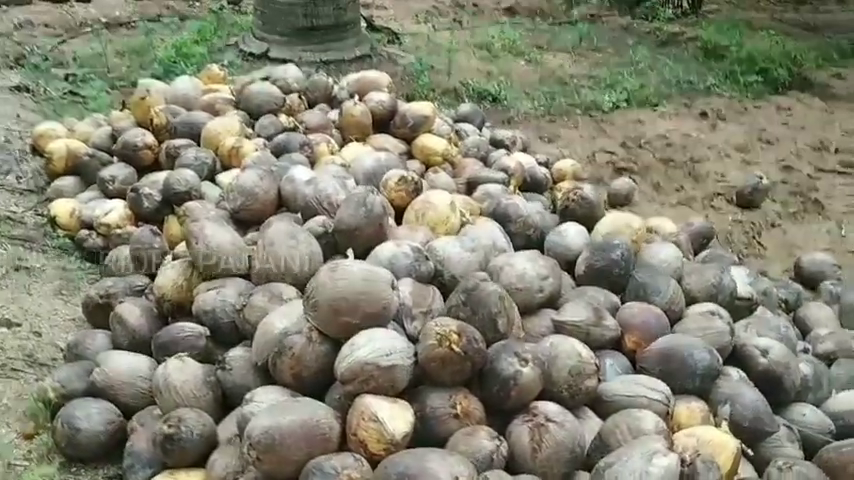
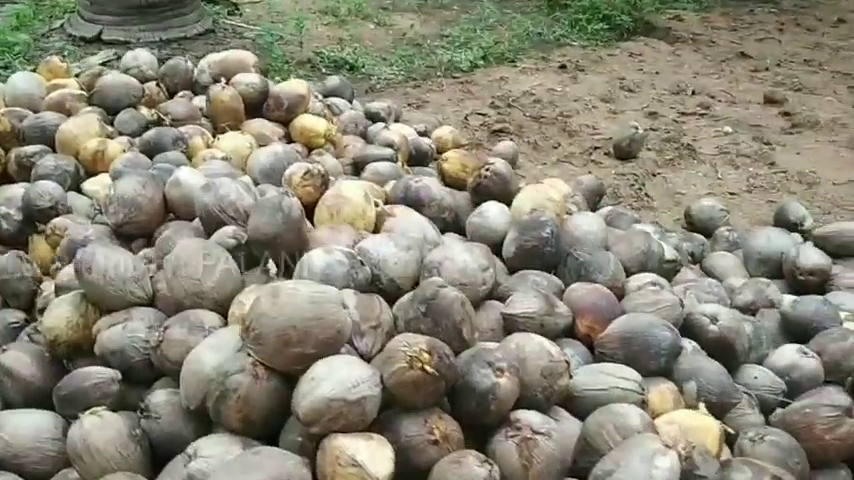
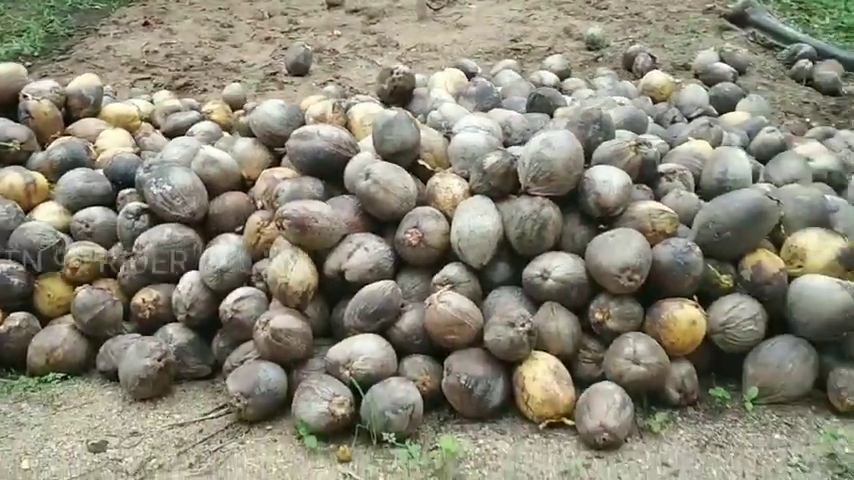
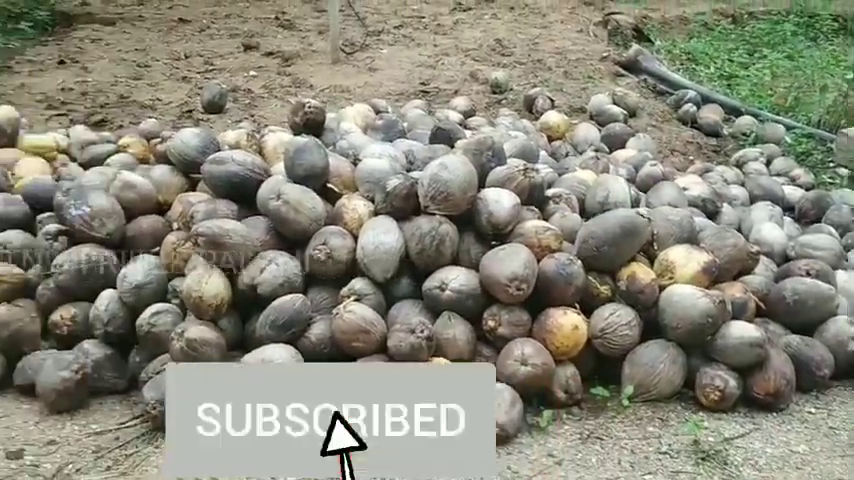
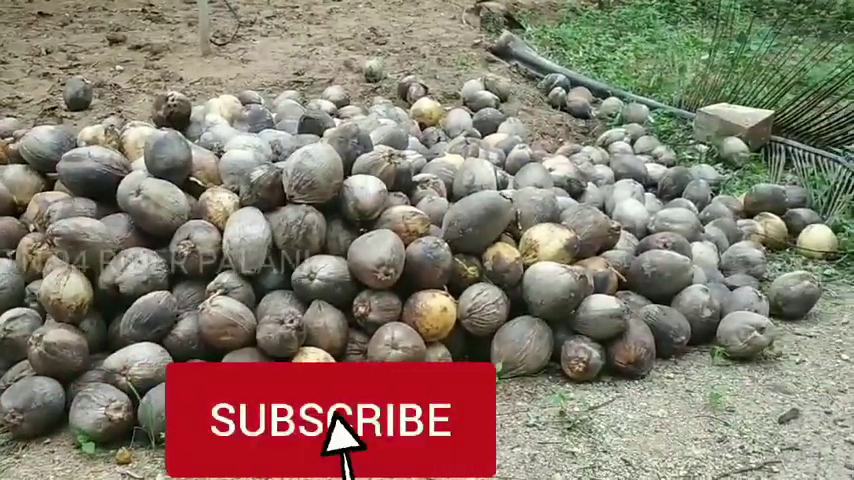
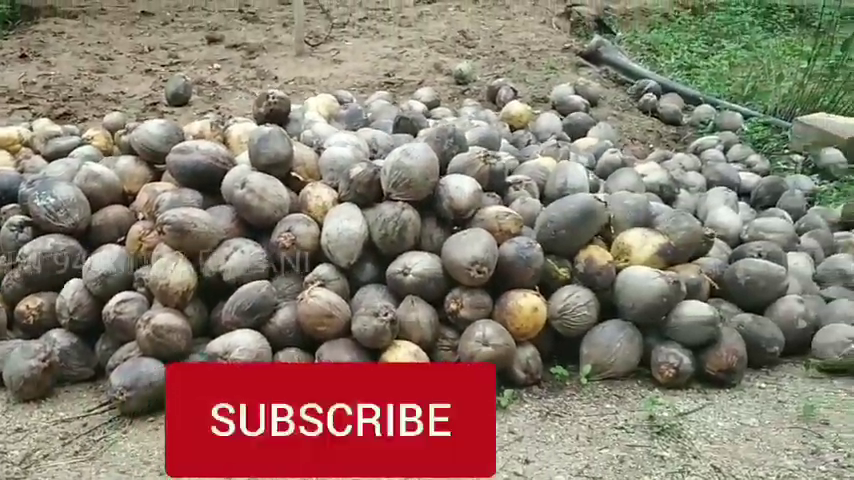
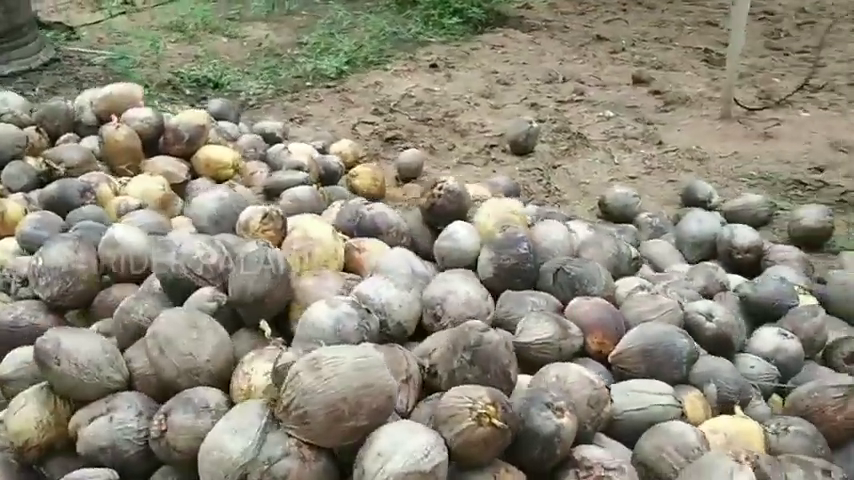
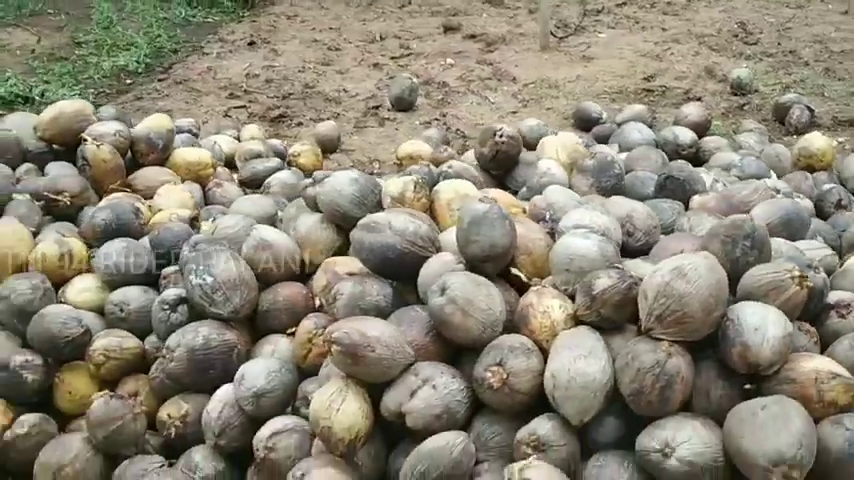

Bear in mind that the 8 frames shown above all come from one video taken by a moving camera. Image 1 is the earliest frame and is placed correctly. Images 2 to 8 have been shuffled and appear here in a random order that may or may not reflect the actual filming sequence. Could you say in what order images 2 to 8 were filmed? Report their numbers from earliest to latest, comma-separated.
2, 7, 8, 3, 6, 5, 4
